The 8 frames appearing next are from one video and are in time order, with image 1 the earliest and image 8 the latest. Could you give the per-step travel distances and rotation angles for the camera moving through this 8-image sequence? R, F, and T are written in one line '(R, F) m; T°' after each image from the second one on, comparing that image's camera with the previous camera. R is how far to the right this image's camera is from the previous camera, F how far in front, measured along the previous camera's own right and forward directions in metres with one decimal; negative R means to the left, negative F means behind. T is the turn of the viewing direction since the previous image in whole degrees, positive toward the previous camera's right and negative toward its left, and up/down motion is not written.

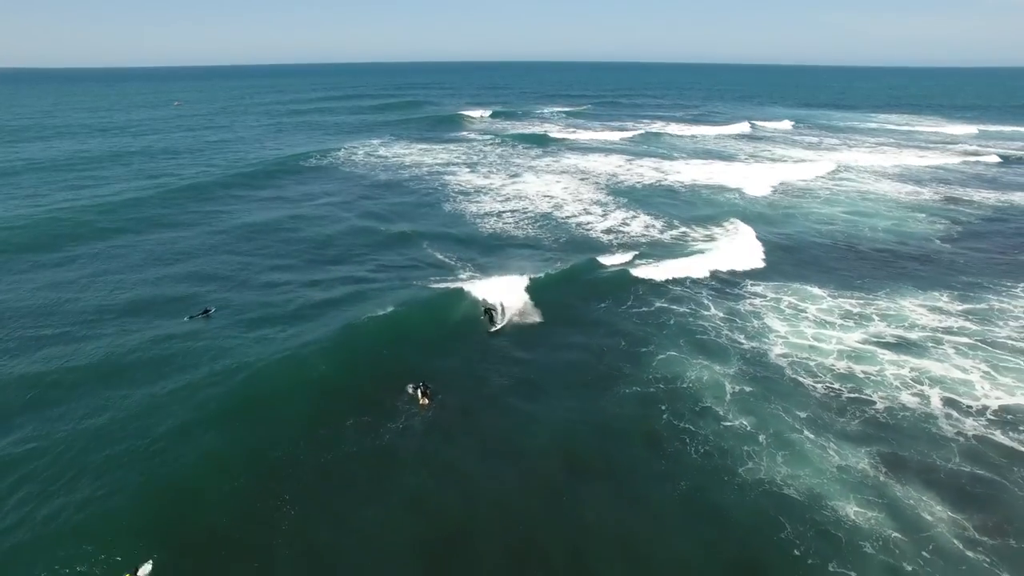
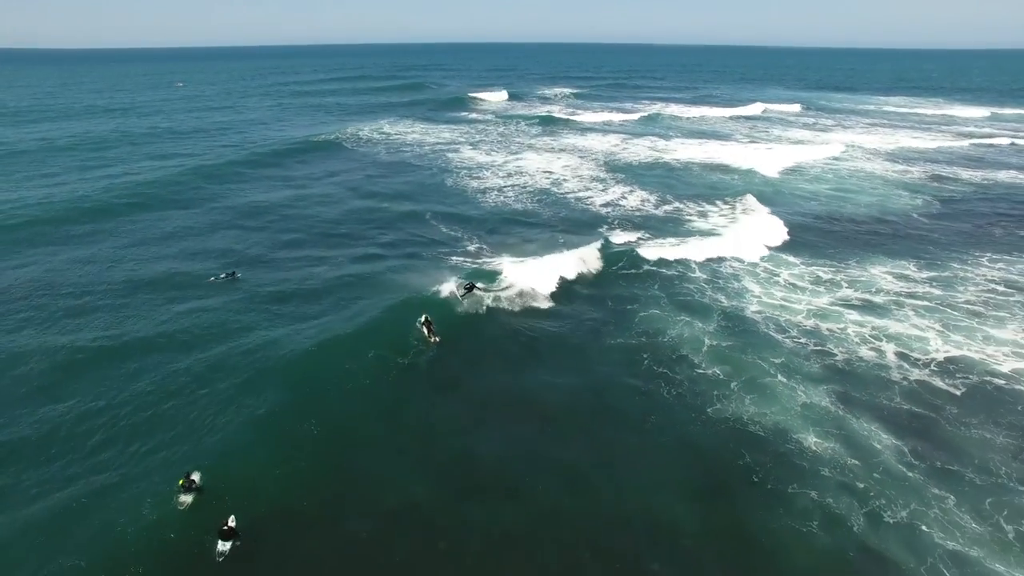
(+0.3, -1.6) m; 0°
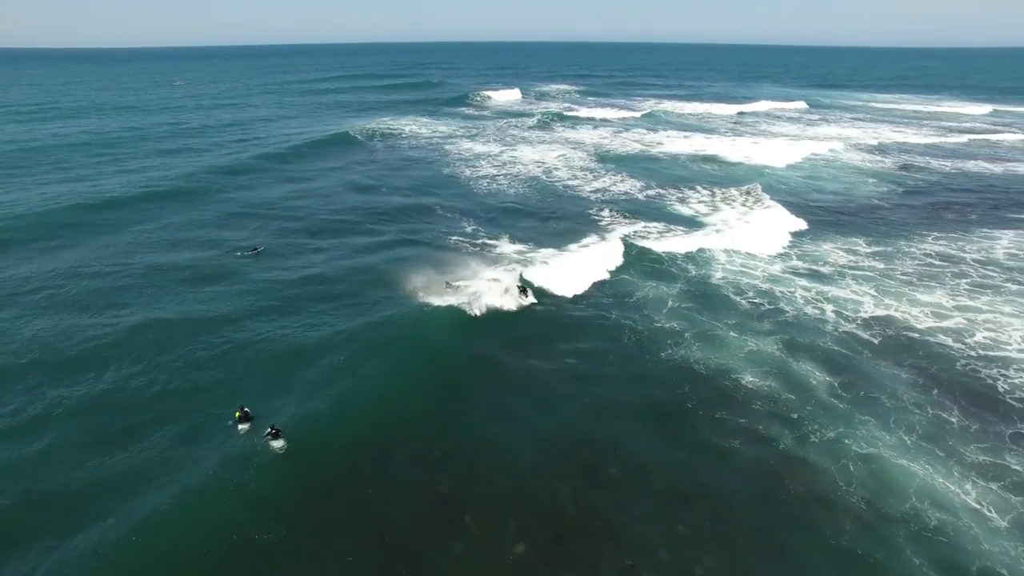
(+0.6, -2.5) m; 0°
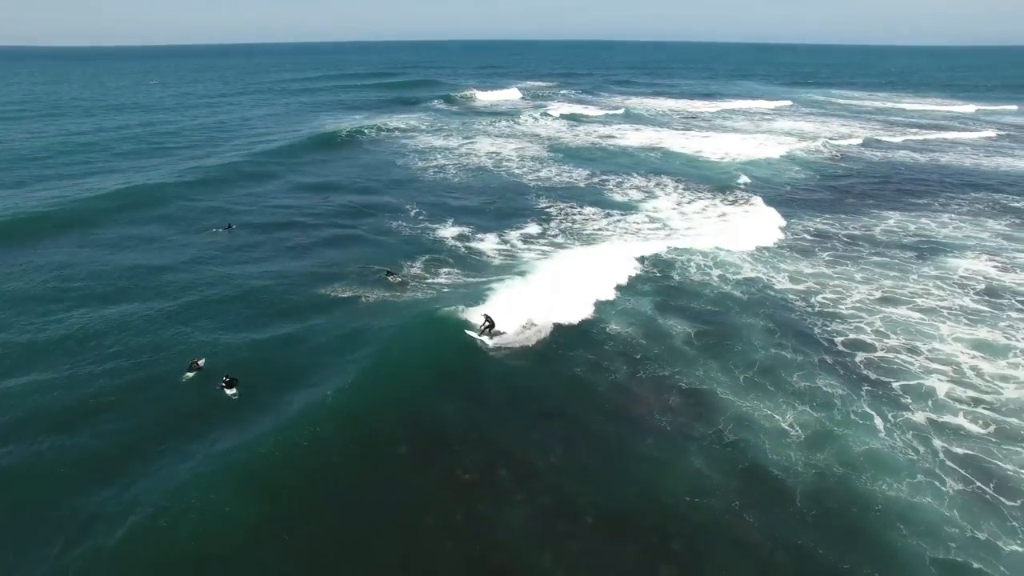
(+3.0, -2.9) m; 0°
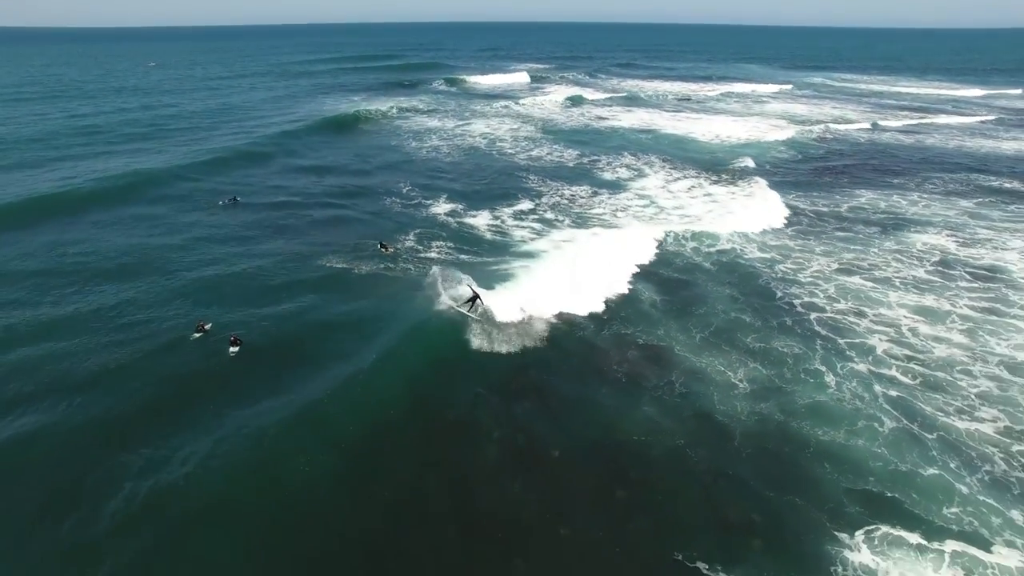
(+0.8, -1.6) m; 0°
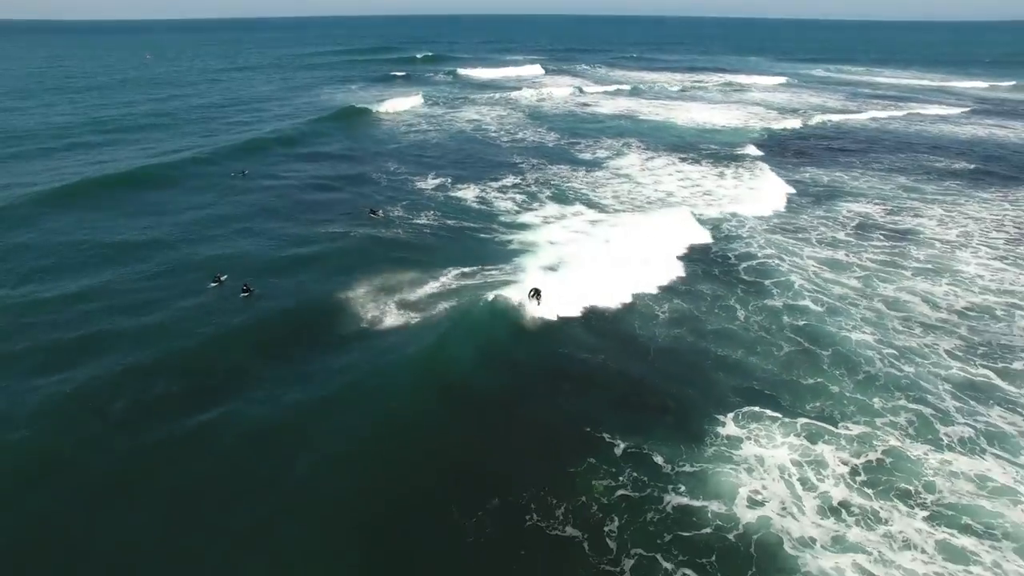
(+1.3, -3.4) m; 0°
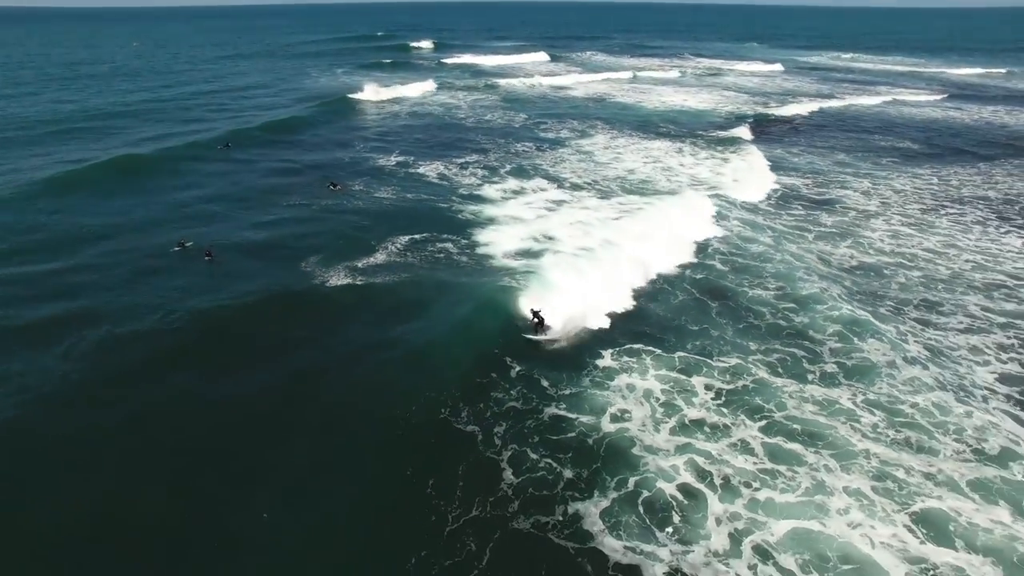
(+2.6, -2.0) m; 0°
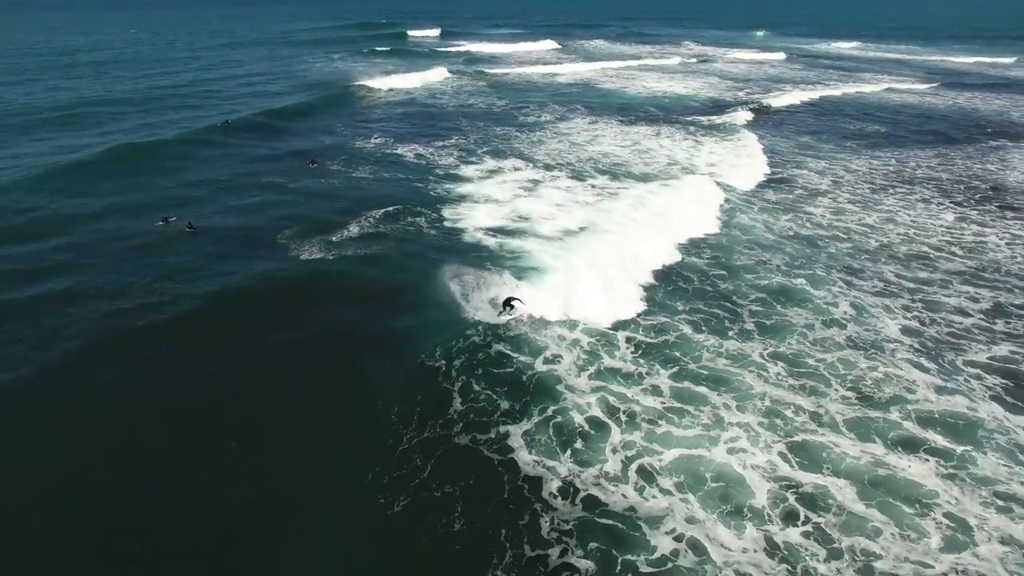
(+1.9, -1.5) m; 0°
